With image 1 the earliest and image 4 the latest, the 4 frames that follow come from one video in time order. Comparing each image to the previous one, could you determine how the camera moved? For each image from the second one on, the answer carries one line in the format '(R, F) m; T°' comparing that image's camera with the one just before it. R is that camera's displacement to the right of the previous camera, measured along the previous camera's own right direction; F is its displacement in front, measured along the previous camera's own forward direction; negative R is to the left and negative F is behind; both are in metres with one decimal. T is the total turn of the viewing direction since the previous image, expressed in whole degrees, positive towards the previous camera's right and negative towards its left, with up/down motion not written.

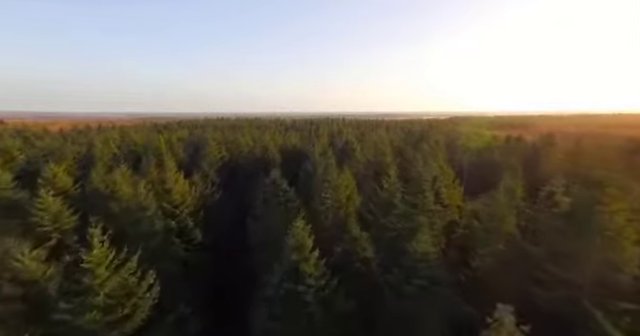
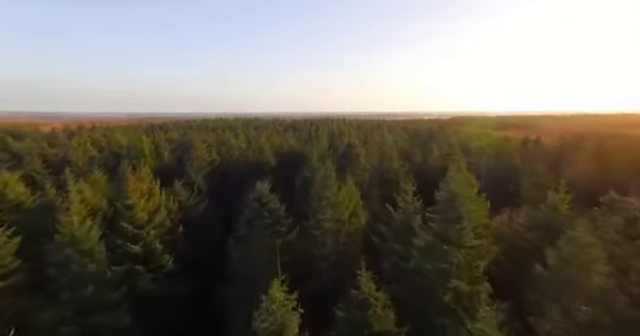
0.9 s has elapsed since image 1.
(+0.2, +4.5) m; 0°
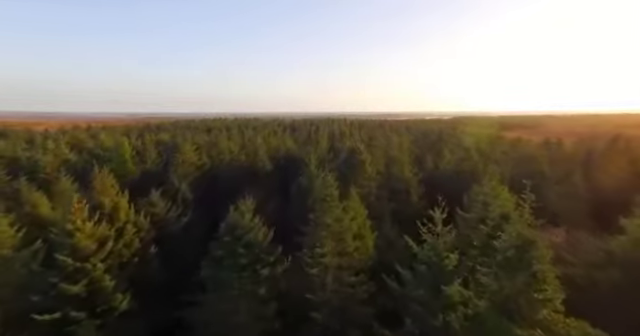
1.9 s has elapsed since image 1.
(+0.1, +4.4) m; 0°
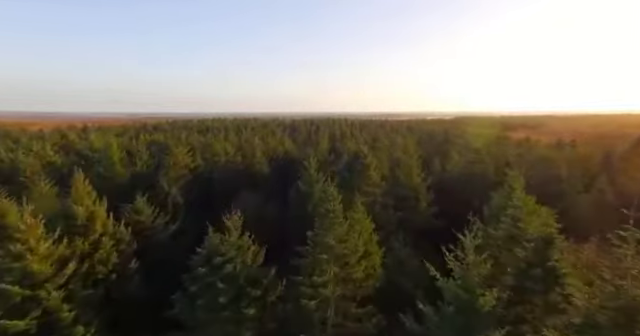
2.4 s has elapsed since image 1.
(0.0, +2.4) m; 0°
